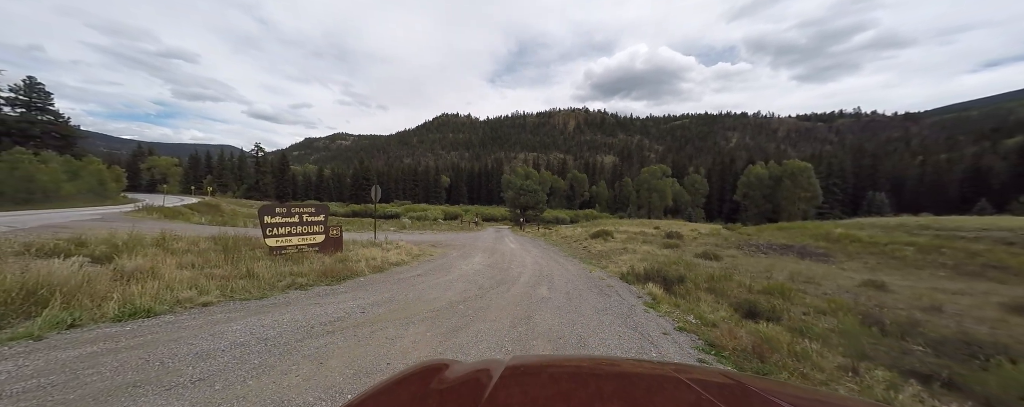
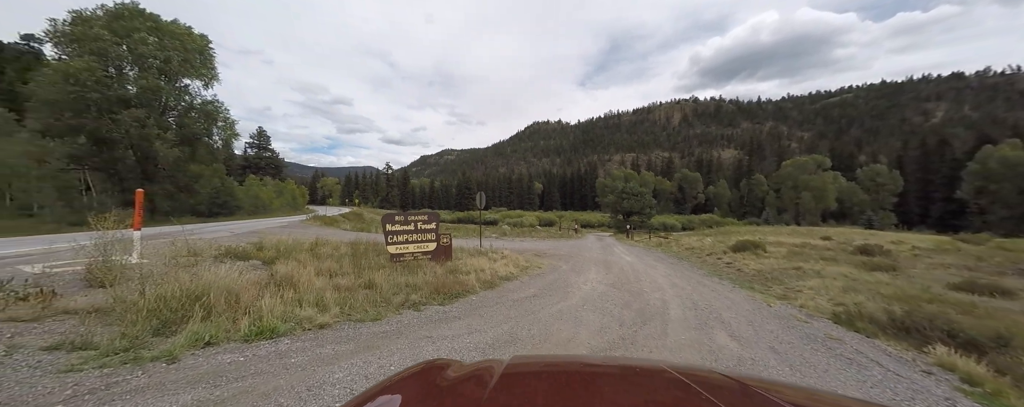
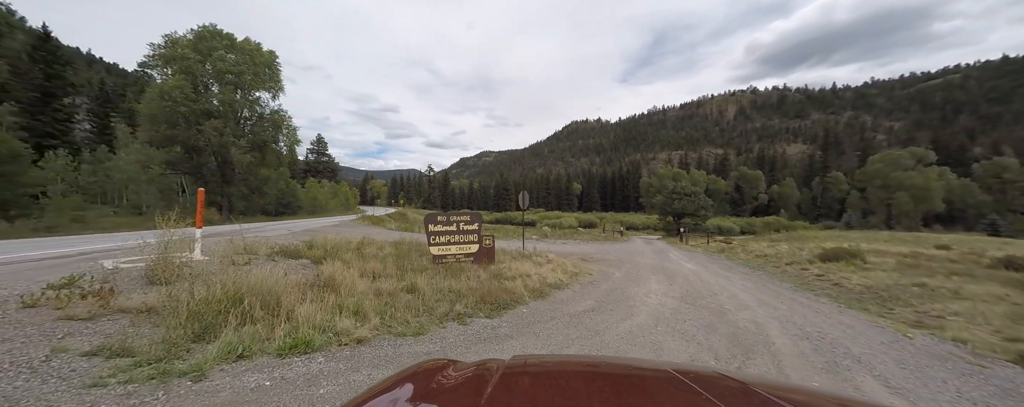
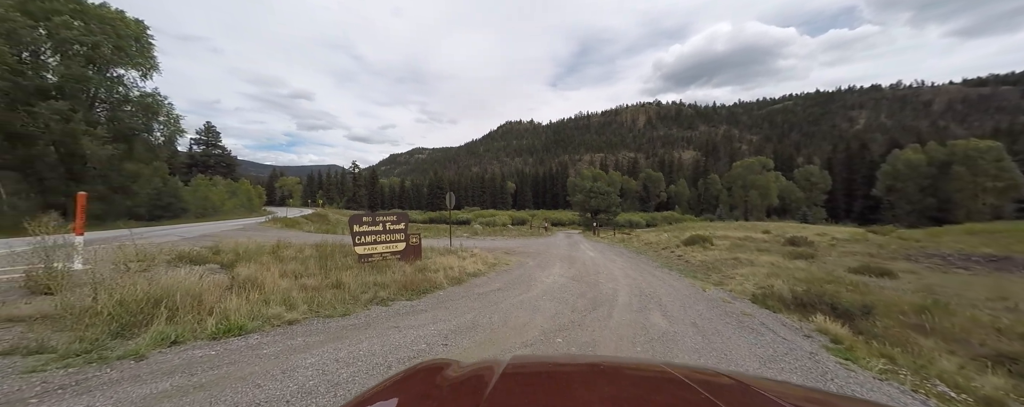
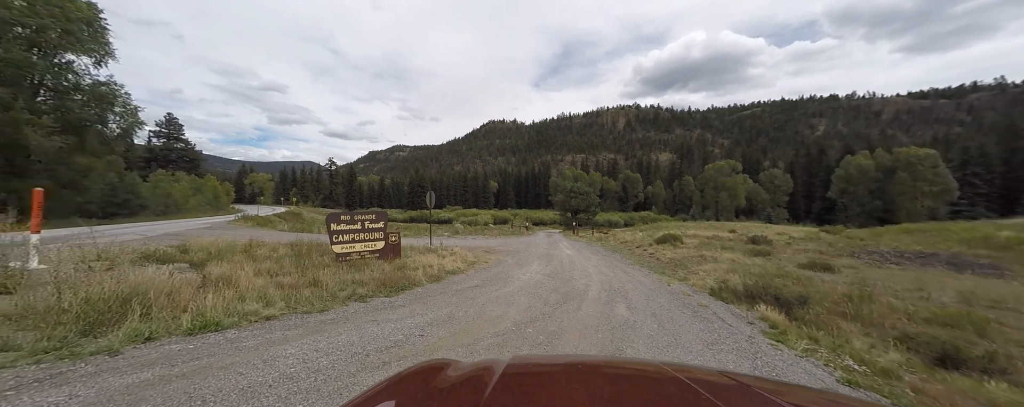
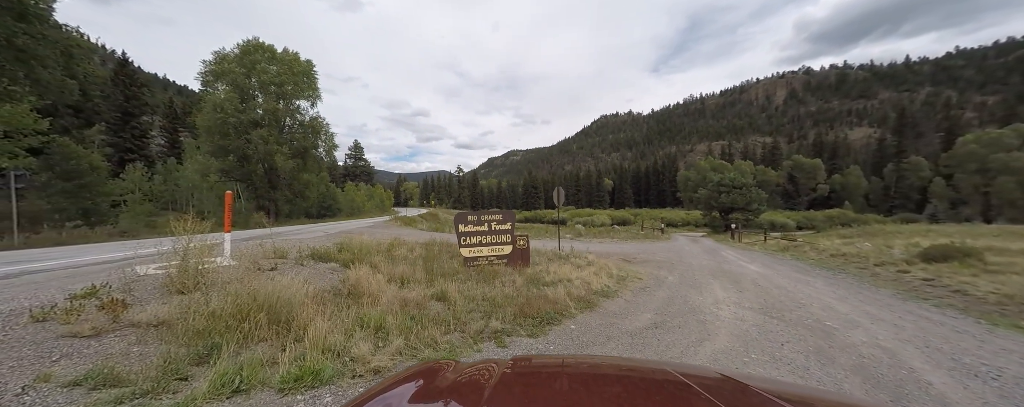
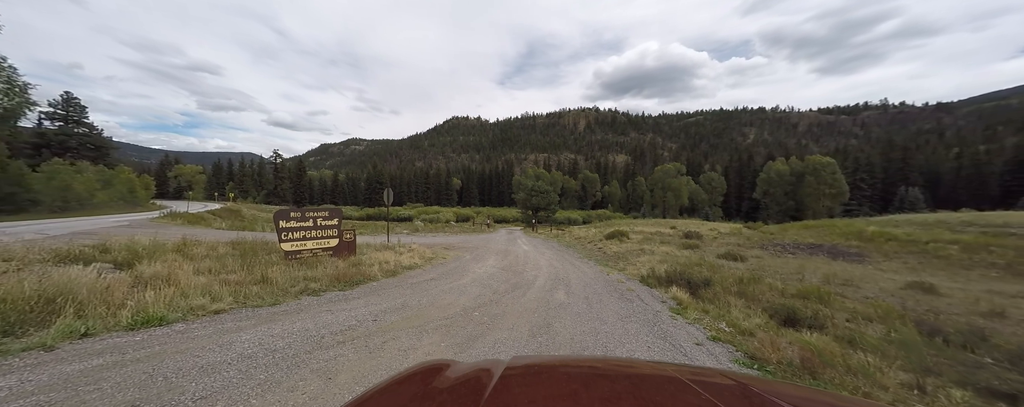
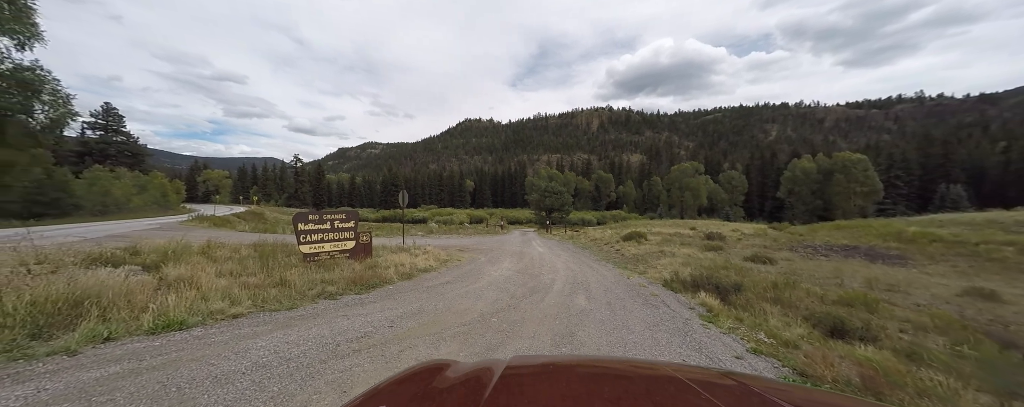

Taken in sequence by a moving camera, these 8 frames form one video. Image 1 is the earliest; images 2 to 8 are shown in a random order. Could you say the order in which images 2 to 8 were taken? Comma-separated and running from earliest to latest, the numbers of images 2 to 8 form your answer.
7, 8, 5, 4, 2, 3, 6
